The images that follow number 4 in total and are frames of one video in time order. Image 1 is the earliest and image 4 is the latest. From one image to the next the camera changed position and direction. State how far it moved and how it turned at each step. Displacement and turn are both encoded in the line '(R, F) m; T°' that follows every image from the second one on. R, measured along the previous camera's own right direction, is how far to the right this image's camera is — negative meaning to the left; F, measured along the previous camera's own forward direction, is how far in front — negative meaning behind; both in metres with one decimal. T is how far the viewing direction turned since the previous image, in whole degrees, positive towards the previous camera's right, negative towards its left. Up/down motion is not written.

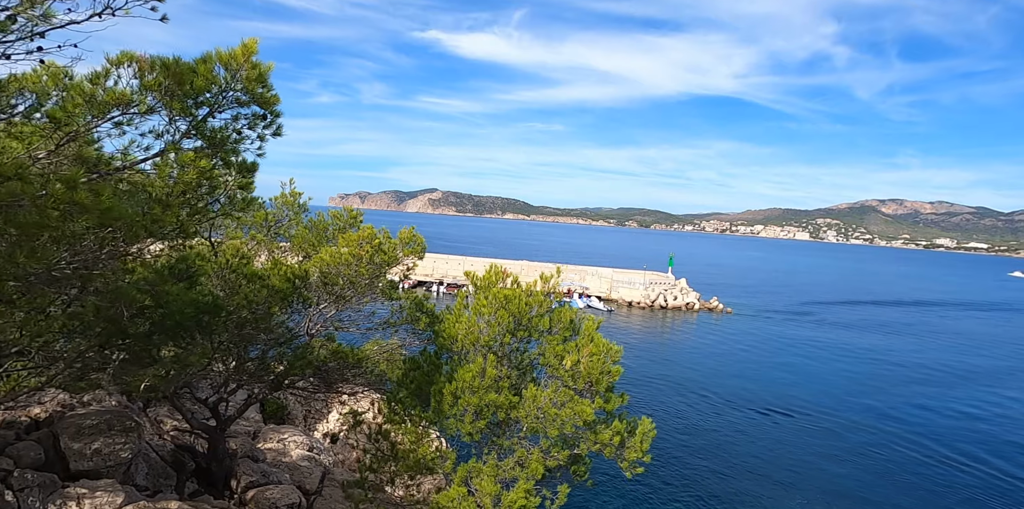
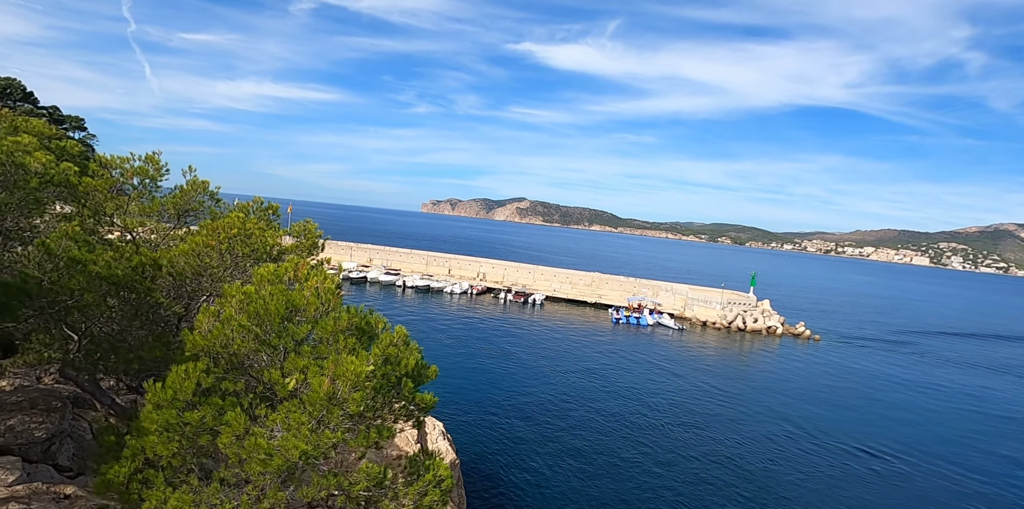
(+3.8, +1.5) m; -9°
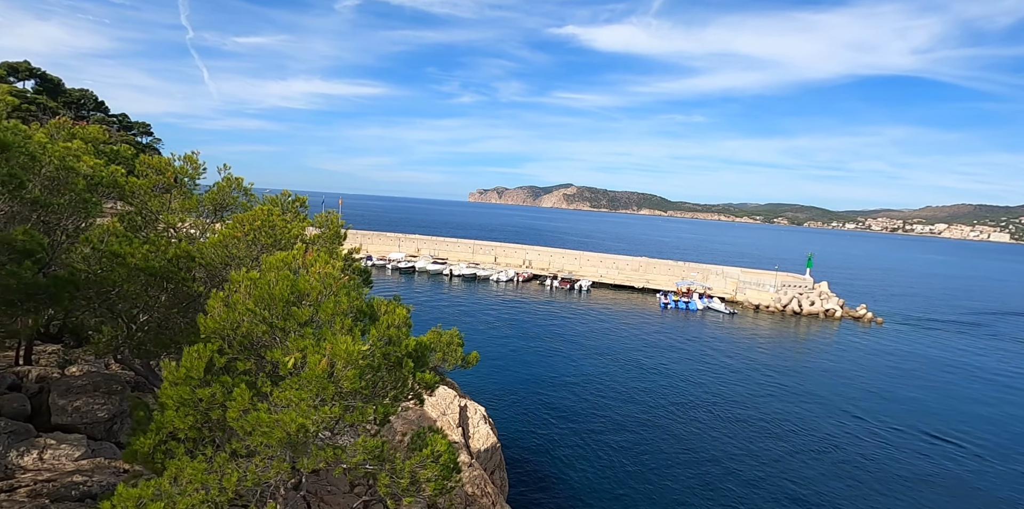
(+0.7, -0.1) m; -5°
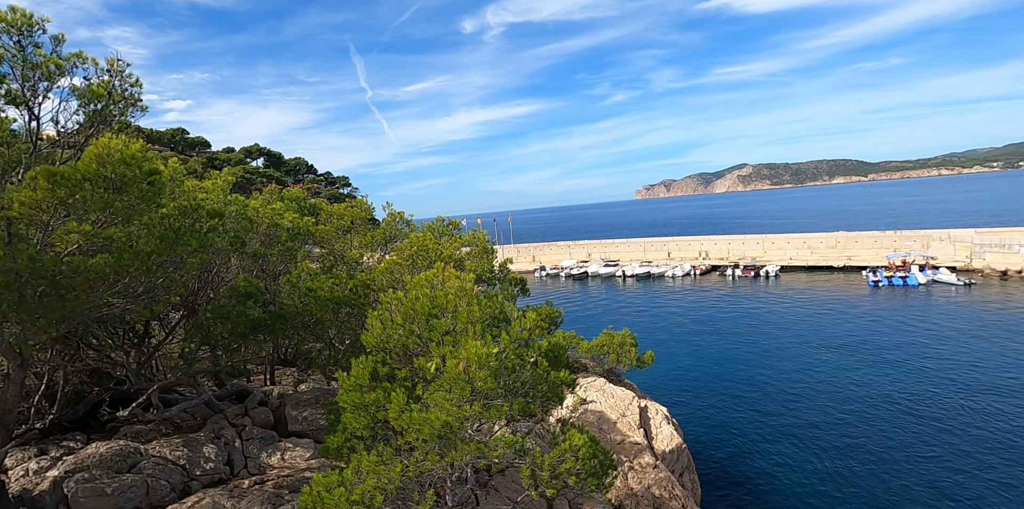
(+0.7, -0.1) m; -18°
